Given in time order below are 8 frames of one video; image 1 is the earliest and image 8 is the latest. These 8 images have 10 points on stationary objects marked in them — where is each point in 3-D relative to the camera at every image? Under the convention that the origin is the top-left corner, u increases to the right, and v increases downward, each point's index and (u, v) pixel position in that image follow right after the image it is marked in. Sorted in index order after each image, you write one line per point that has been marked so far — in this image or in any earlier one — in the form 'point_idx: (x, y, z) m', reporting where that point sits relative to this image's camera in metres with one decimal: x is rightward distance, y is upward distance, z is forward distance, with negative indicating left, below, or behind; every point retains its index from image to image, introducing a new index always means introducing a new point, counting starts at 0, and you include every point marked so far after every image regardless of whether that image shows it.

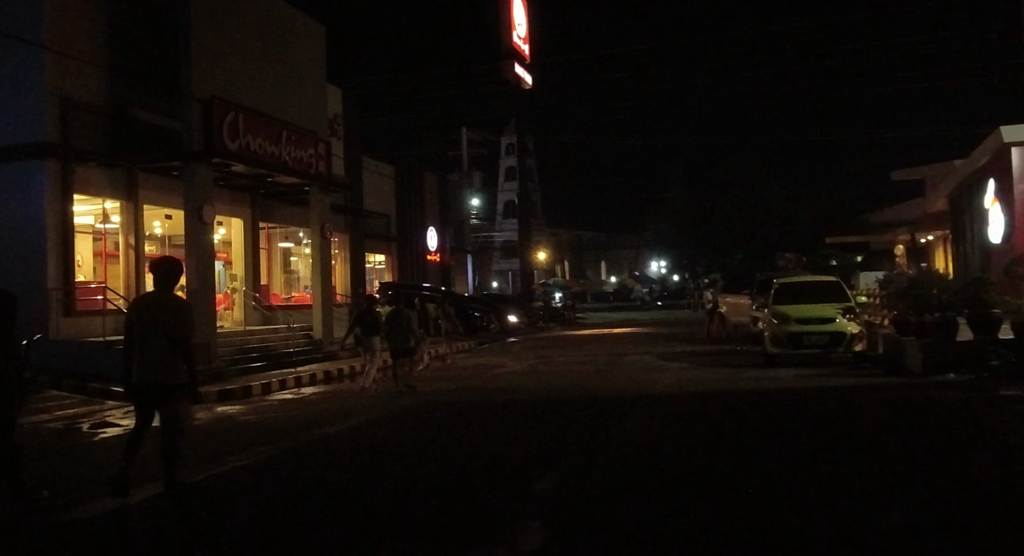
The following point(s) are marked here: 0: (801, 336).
0: (+5.3, -1.1, +17.1) m
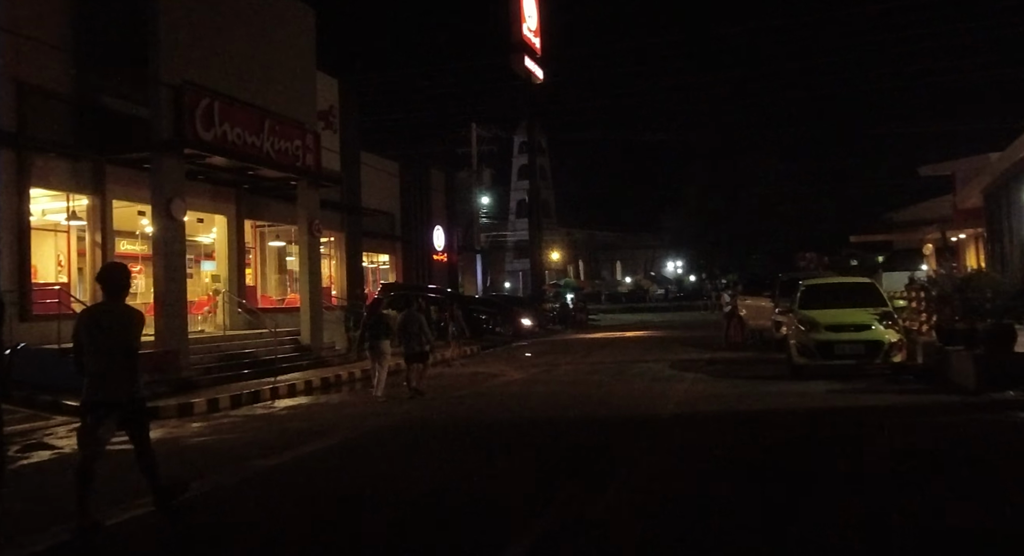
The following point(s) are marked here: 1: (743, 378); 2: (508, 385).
0: (+5.2, -1.1, +15.2) m
1: (+4.0, -1.7, +16.1) m
2: (-0.1, -2.2, +19.0) m
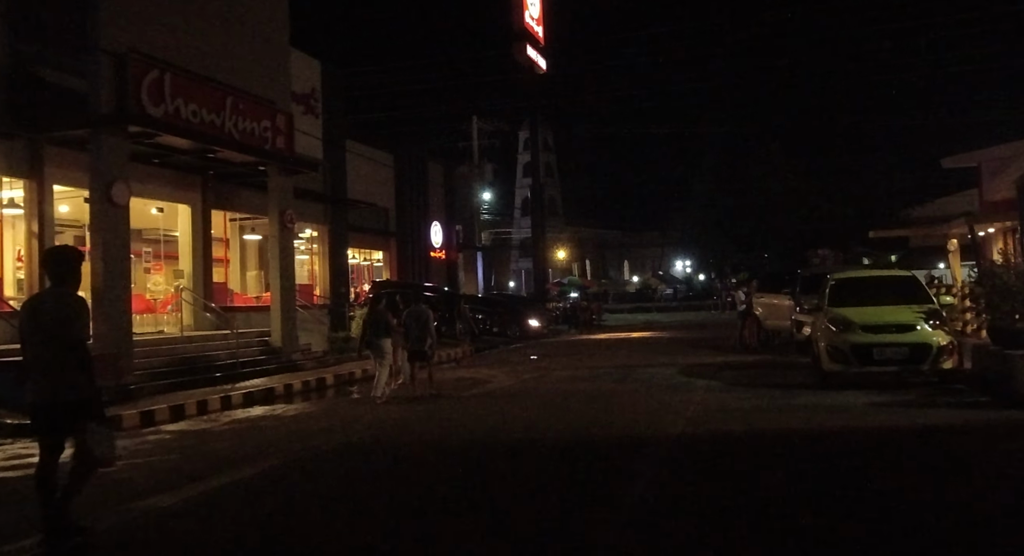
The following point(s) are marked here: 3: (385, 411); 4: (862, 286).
0: (+4.9, -1.0, +12.9) m
1: (+3.7, -1.6, +13.8) m
2: (-0.3, -2.0, +16.7) m
3: (-2.2, -2.1, +15.7) m
4: (+5.5, -0.1, +14.7) m
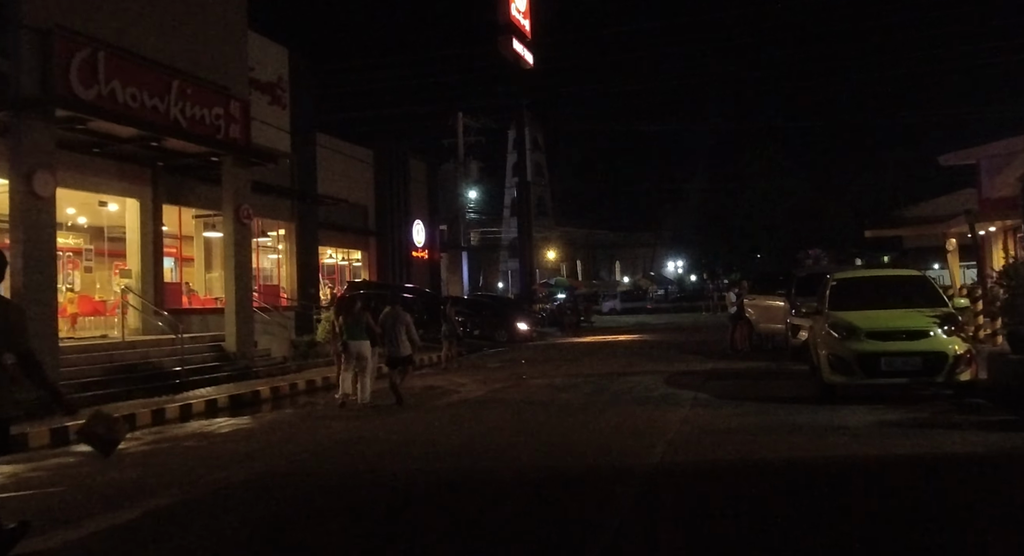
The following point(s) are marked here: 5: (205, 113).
0: (+4.4, -1.0, +11.4) m
1: (+3.2, -1.6, +12.2) m
2: (-0.8, -2.0, +15.1) m
3: (-2.7, -2.1, +14.1) m
4: (+5.0, -0.1, +13.2) m
5: (-6.2, +3.3, +18.8) m
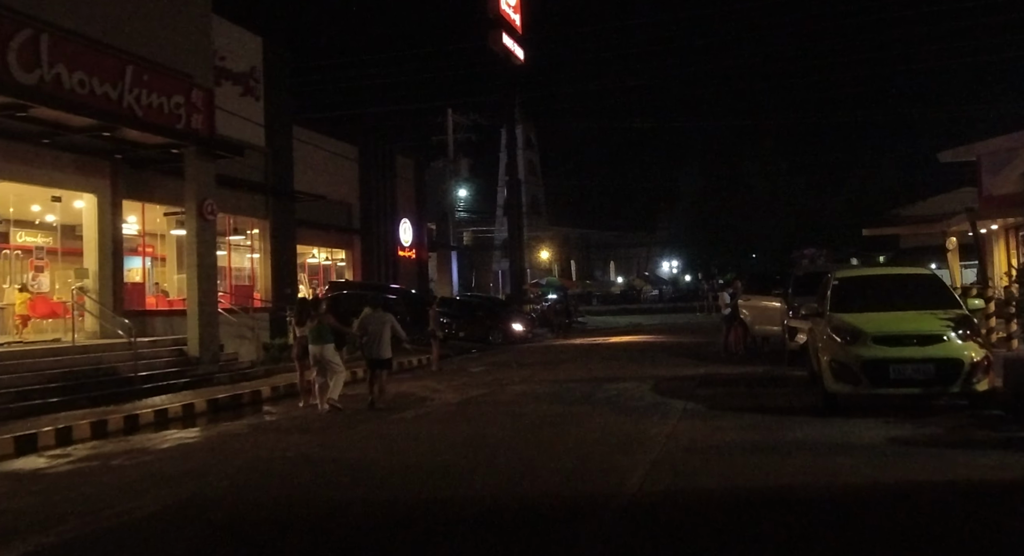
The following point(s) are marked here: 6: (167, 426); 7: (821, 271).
0: (+4.1, -1.0, +10.3) m
1: (+2.8, -1.6, +11.1) m
2: (-1.2, -2.0, +14.0) m
3: (-3.1, -2.1, +12.9) m
4: (+4.6, -0.1, +12.1) m
5: (-6.5, +3.3, +17.6) m
6: (-5.1, -2.2, +14.0) m
7: (+6.0, +0.1, +18.3) m
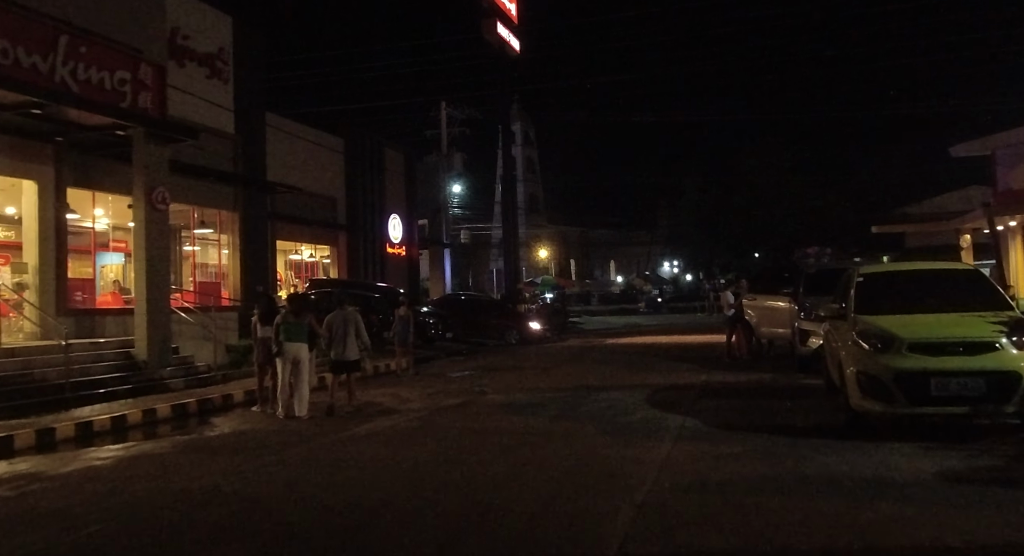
0: (+3.7, -0.9, +8.5) m
1: (+2.5, -1.5, +9.3) m
2: (-1.6, -2.0, +12.2) m
3: (-3.4, -2.1, +11.2) m
4: (+4.3, -0.1, +10.3) m
5: (-6.9, +3.4, +15.8) m
6: (-5.5, -2.1, +12.2) m
7: (+5.7, +0.2, +16.5) m
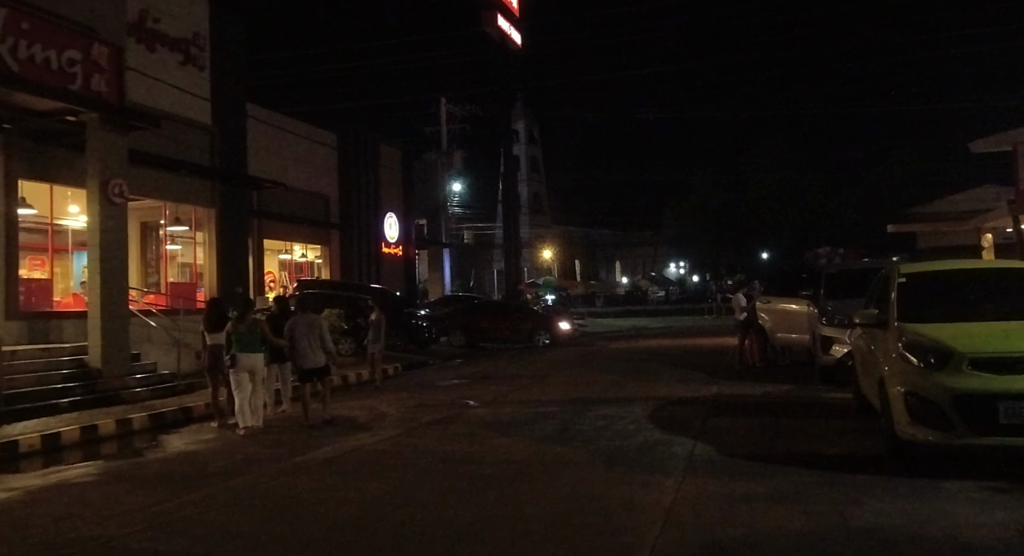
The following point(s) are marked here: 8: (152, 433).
0: (+3.5, -0.9, +6.9) m
1: (+2.3, -1.6, +7.7) m
2: (-1.7, -2.0, +10.7) m
3: (-3.6, -2.1, +9.6) m
4: (+4.1, -0.1, +8.7) m
5: (-7.0, +3.4, +14.3) m
6: (-5.7, -2.1, +10.7) m
7: (+5.5, +0.2, +14.9) m
8: (-5.0, -2.2, +13.0) m
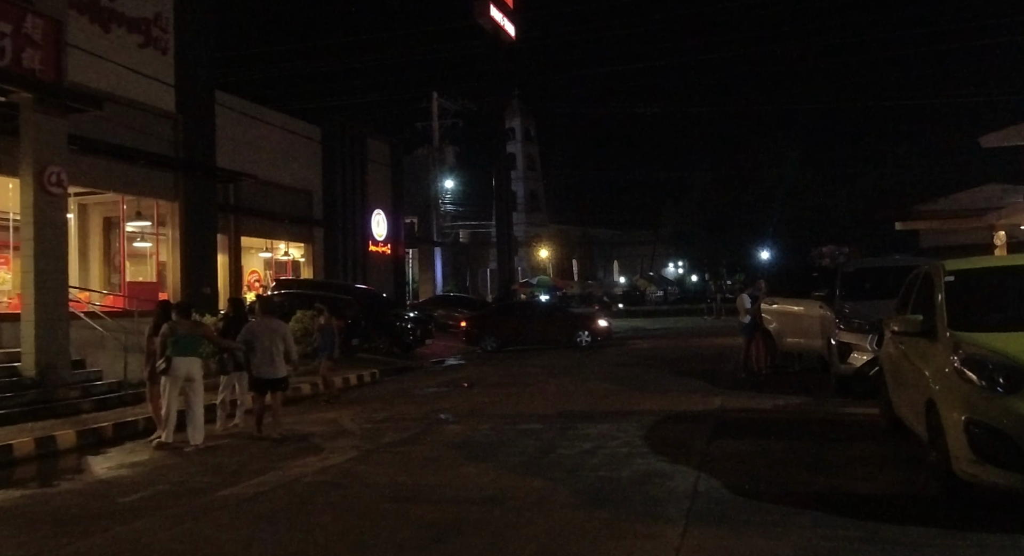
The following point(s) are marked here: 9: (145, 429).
0: (+3.3, -0.9, +5.3) m
1: (+2.0, -1.5, +6.2) m
2: (-2.0, -2.0, +9.1) m
3: (-3.9, -2.1, +8.0) m
4: (+3.8, -0.1, +7.1) m
5: (-7.3, +3.4, +12.7) m
6: (-5.9, -2.1, +9.1) m
7: (+5.2, +0.2, +13.4) m
8: (-5.2, -2.1, +11.4) m
9: (-5.2, -2.1, +13.1) m
